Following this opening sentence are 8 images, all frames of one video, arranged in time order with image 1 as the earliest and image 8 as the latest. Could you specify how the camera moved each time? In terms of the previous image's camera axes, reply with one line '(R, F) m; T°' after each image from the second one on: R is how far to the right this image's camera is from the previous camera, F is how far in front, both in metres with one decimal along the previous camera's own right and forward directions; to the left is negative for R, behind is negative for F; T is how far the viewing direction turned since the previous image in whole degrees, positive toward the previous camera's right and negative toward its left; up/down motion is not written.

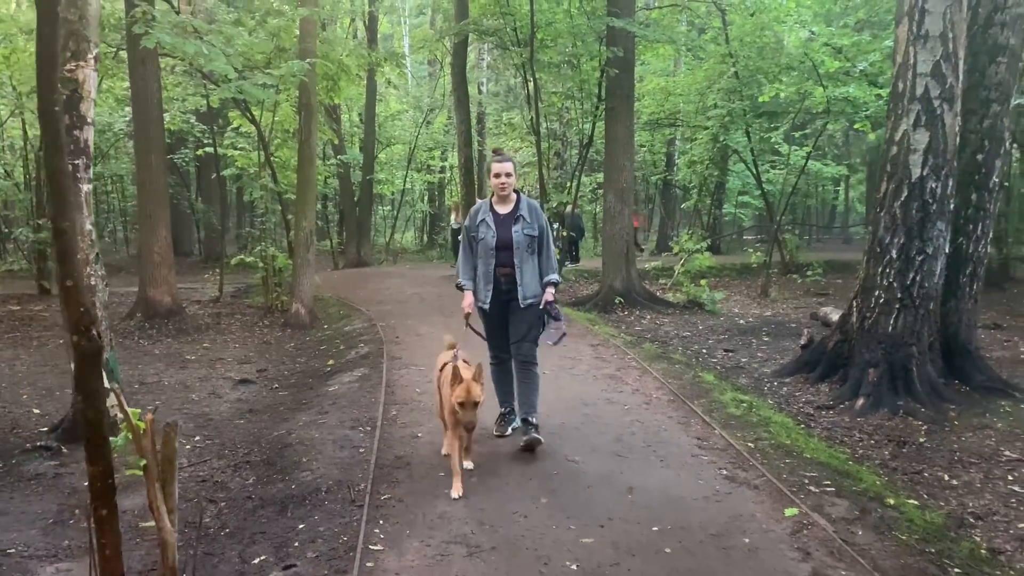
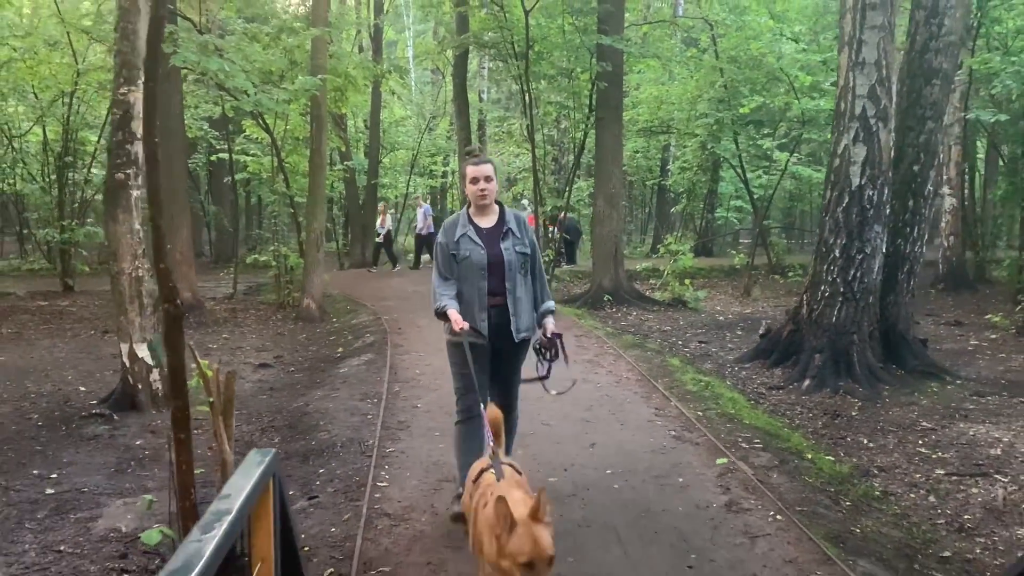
(+0.1, -1.0) m; 0°
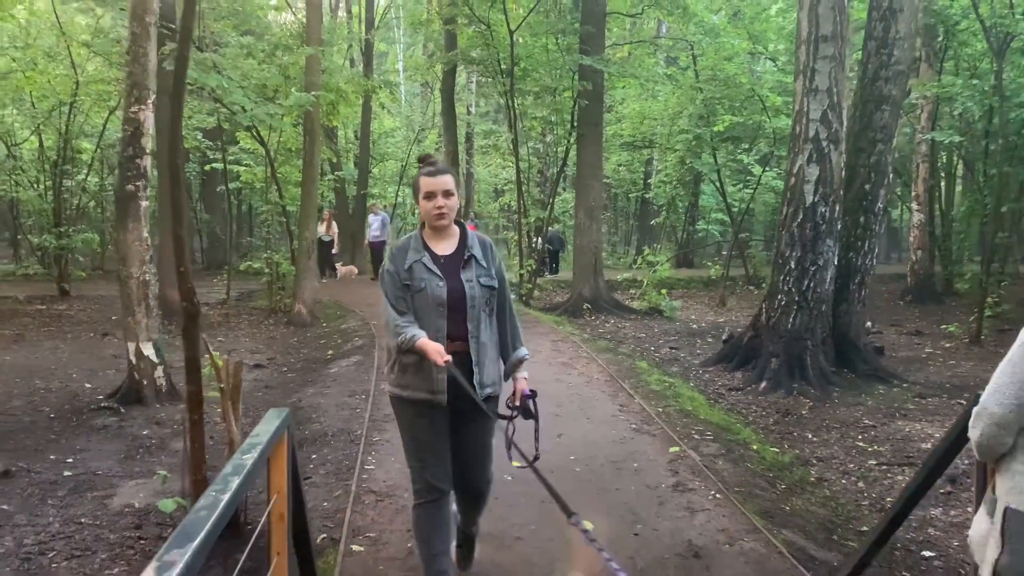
(+0.1, -0.6) m; +1°
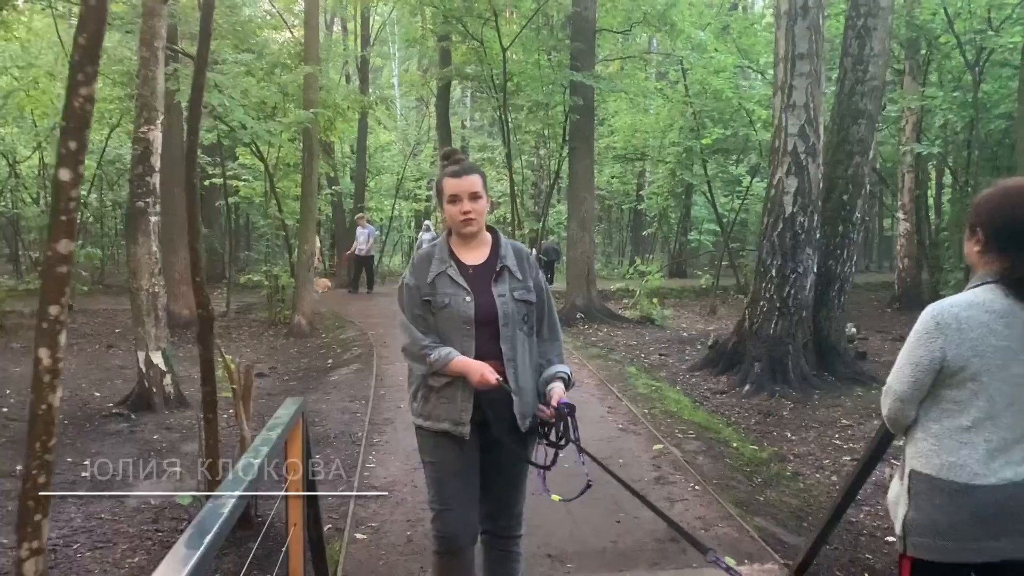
(0.0, -0.4) m; 0°
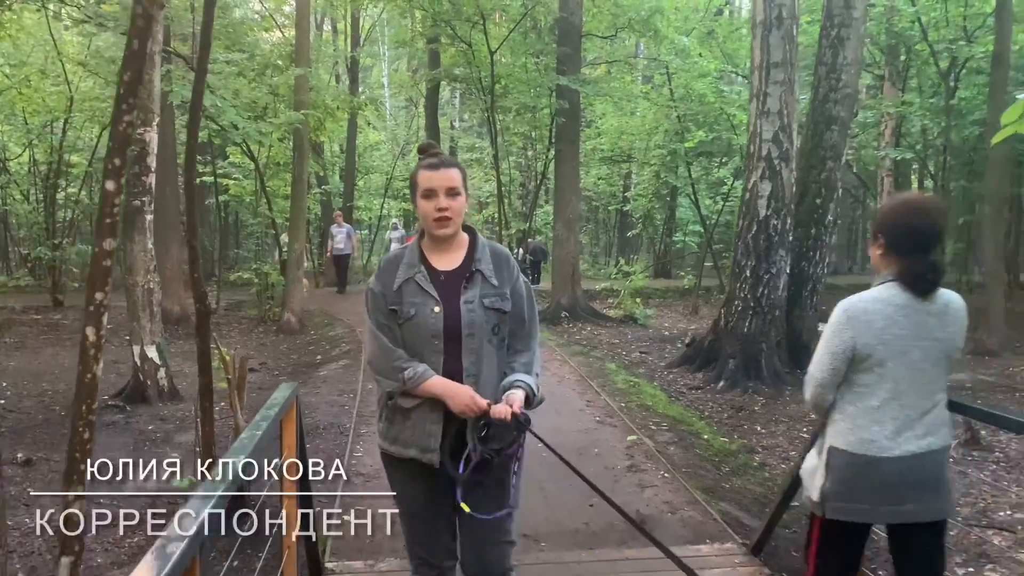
(+0.1, -0.3) m; +1°
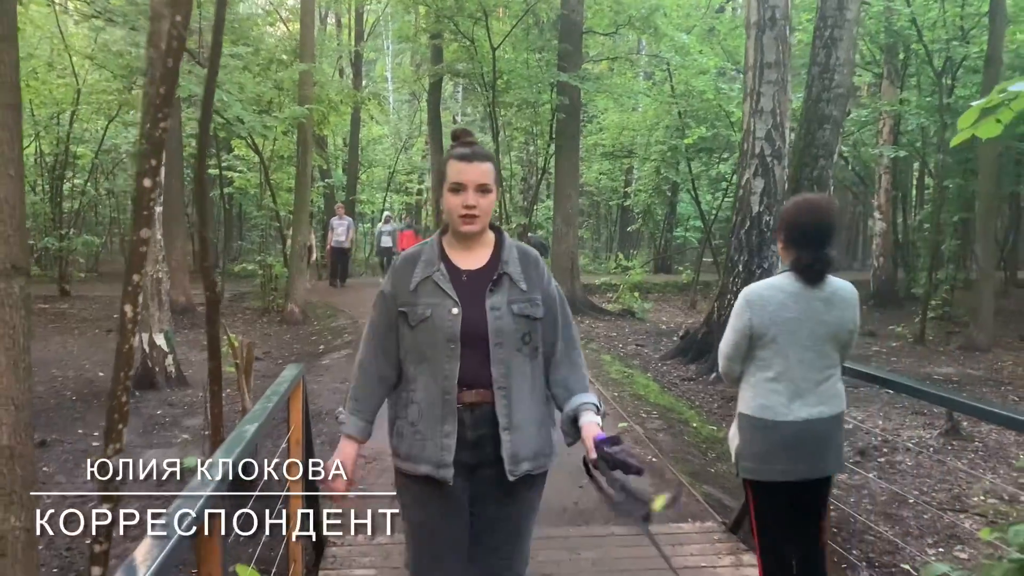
(+0.1, -0.3) m; 0°
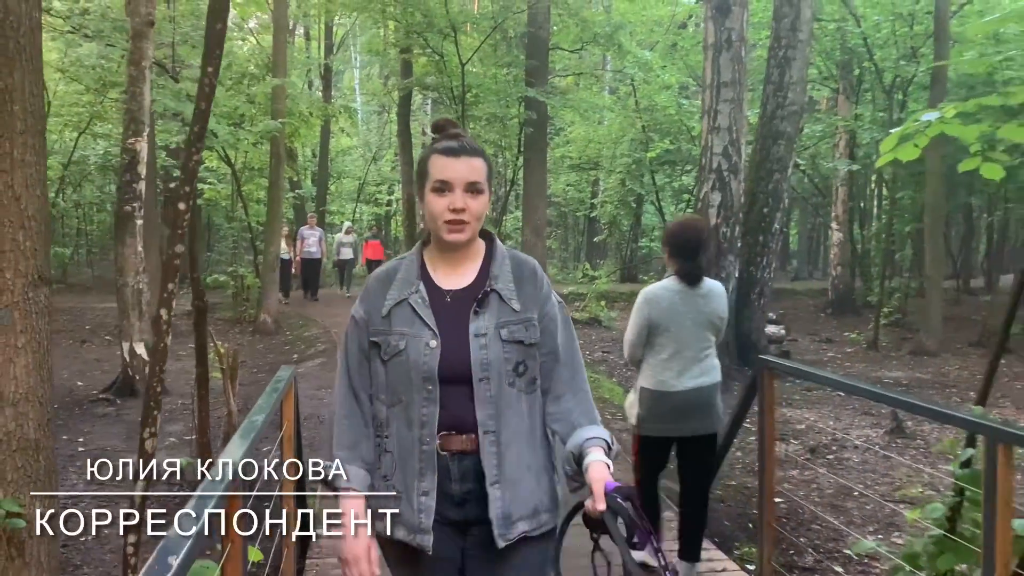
(0.0, -0.4) m; +2°
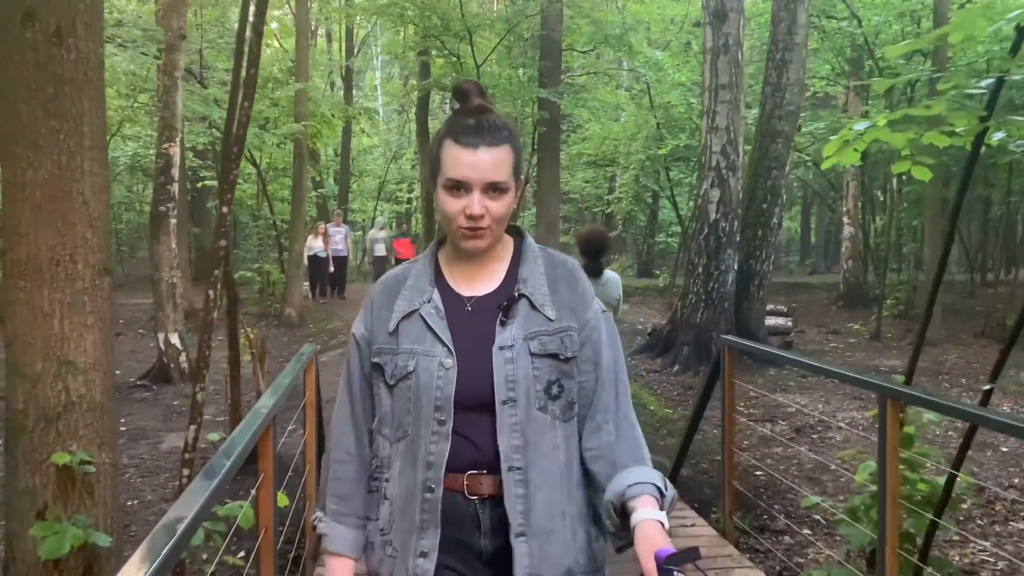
(+0.2, -0.6) m; -2°
